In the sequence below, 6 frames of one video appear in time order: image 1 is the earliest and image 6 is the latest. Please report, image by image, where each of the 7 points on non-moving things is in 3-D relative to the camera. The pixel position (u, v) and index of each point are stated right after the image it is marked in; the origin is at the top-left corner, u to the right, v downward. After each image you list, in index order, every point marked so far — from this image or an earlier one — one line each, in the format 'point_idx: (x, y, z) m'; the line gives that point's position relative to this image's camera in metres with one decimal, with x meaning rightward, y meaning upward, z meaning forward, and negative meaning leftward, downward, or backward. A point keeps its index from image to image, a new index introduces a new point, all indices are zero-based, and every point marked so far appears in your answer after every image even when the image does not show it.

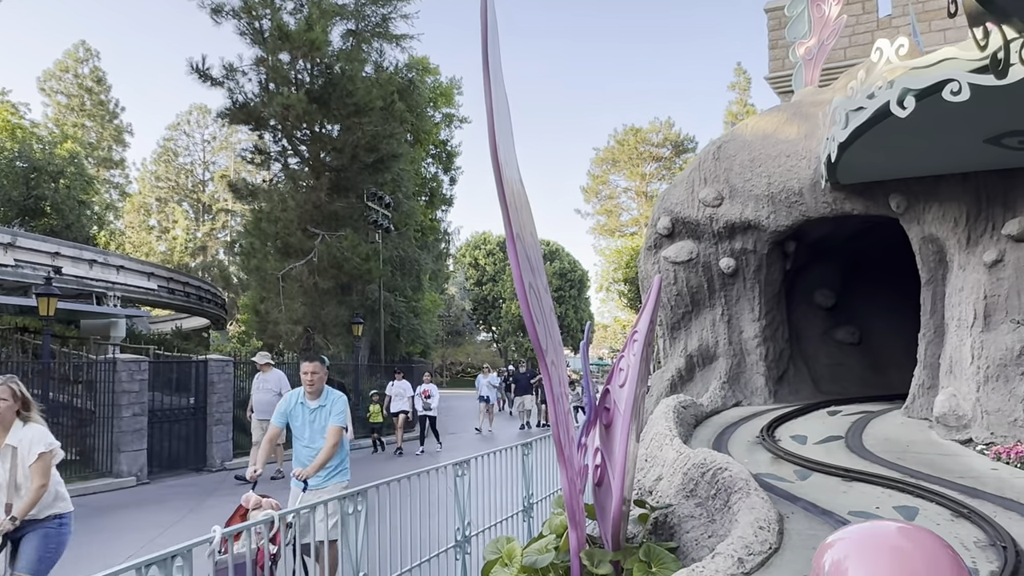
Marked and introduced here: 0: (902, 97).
0: (+2.5, +1.2, +5.6) m
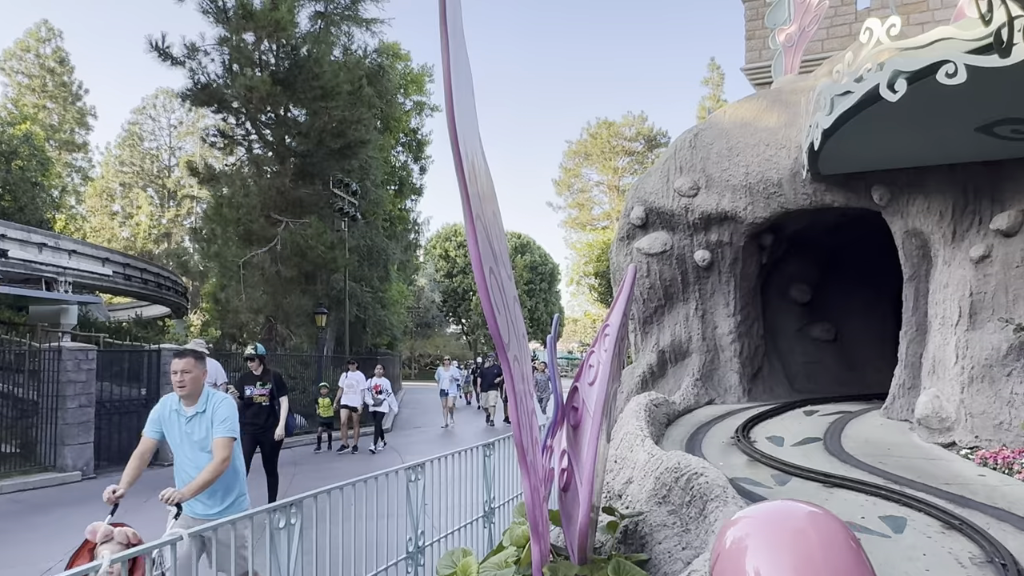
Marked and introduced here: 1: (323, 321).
0: (+2.3, +1.3, +5.3) m
1: (-3.5, -0.6, +15.8) m
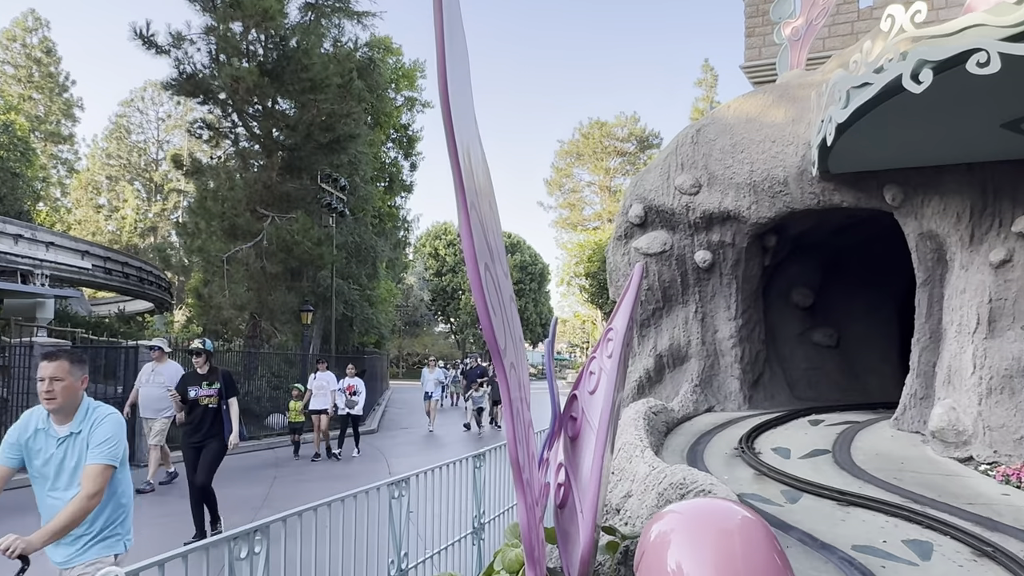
0: (+2.3, +1.2, +4.9) m
1: (-3.6, -0.5, +15.4) m
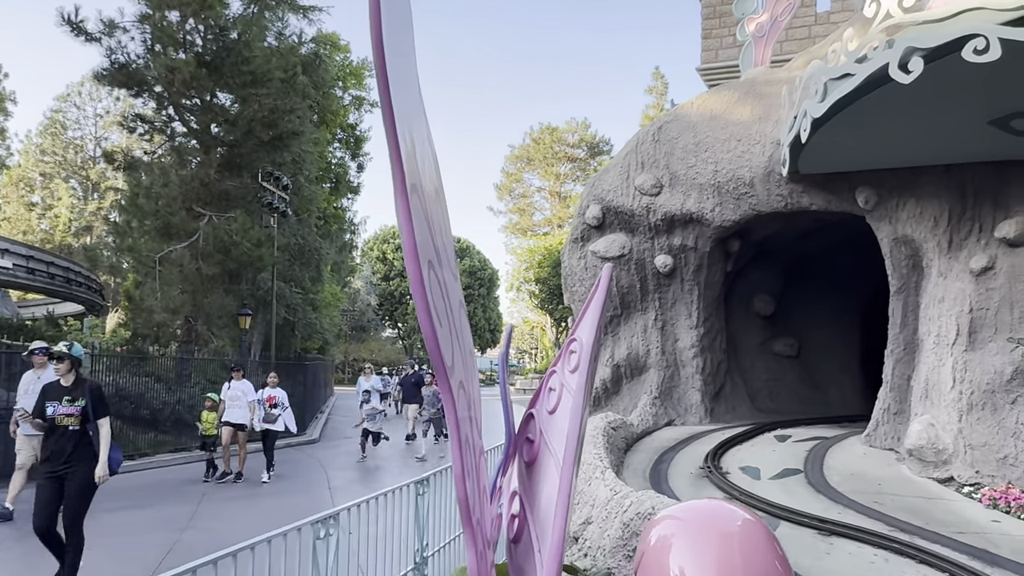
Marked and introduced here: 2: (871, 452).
0: (+2.1, +1.2, +4.5) m
1: (-4.5, -0.6, +14.6) m
2: (+2.6, -1.2, +6.1) m
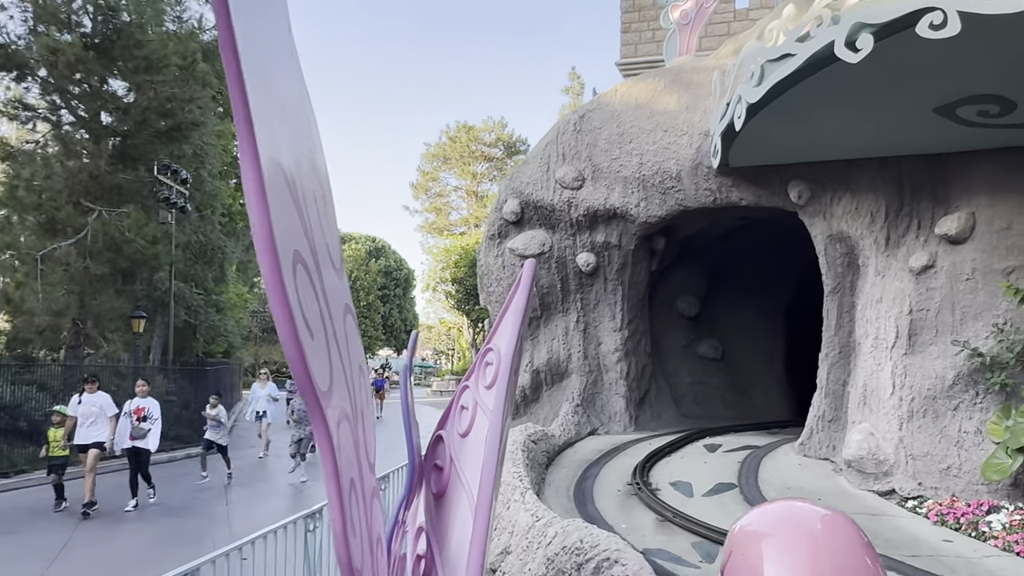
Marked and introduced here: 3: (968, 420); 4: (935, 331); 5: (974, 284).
0: (+1.6, +1.2, +4.1) m
1: (-5.9, -0.6, +13.5) m
2: (+2.0, -1.2, +5.8) m
3: (+2.6, -0.8, +5.0) m
4: (+2.6, -0.3, +5.2) m
5: (+2.7, 0.0, +5.1) m
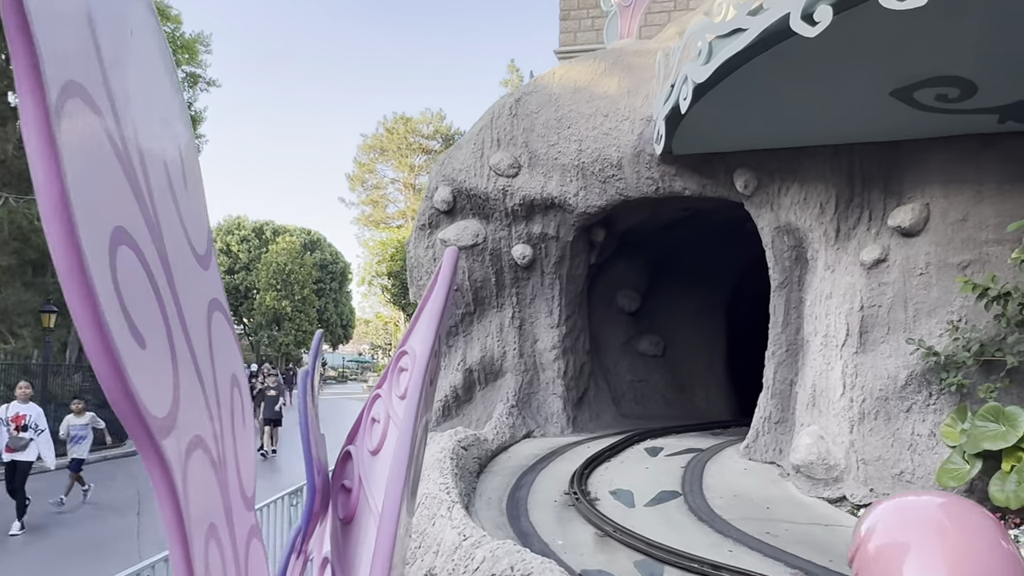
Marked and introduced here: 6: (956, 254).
0: (+1.3, +1.2, +3.8) m
1: (-6.9, -0.5, +12.6) m
2: (+1.5, -1.1, +5.4) m
3: (+2.2, -0.7, +4.7) m
4: (+2.2, -0.2, +5.0) m
5: (+2.3, +0.1, +4.8) m
6: (+2.5, +0.2, +4.7) m
